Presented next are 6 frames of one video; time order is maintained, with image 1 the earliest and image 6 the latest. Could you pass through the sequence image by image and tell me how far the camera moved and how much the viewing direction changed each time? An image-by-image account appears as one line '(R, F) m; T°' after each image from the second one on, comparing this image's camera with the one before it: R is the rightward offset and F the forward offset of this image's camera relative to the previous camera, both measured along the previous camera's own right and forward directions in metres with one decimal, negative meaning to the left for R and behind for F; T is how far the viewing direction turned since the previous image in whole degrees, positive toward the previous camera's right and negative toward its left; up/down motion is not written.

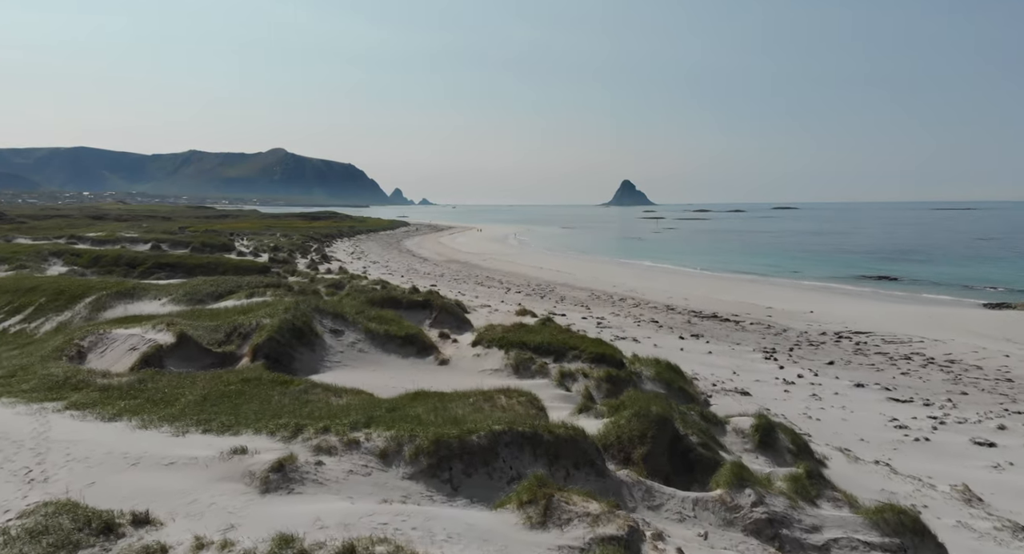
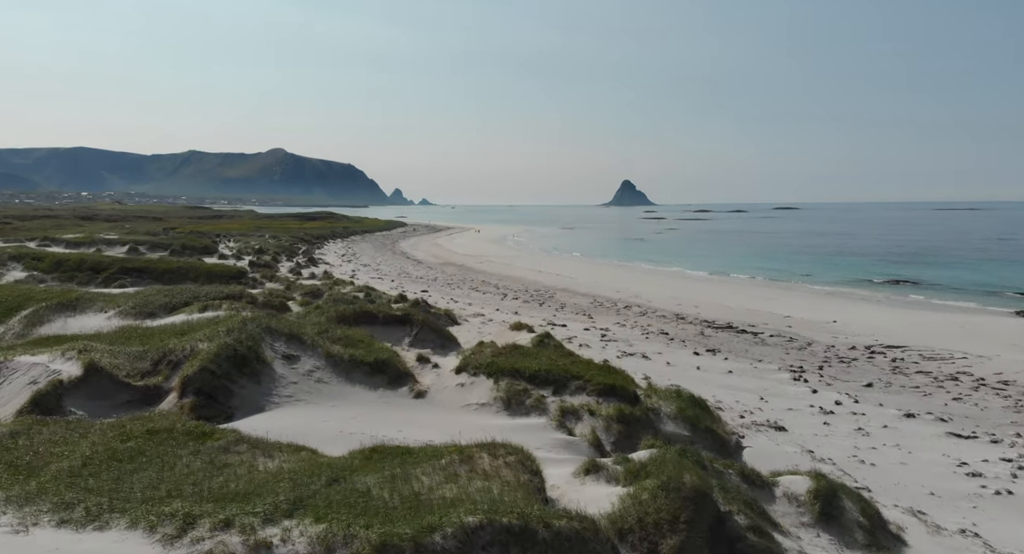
(+0.2, +2.4) m; 0°
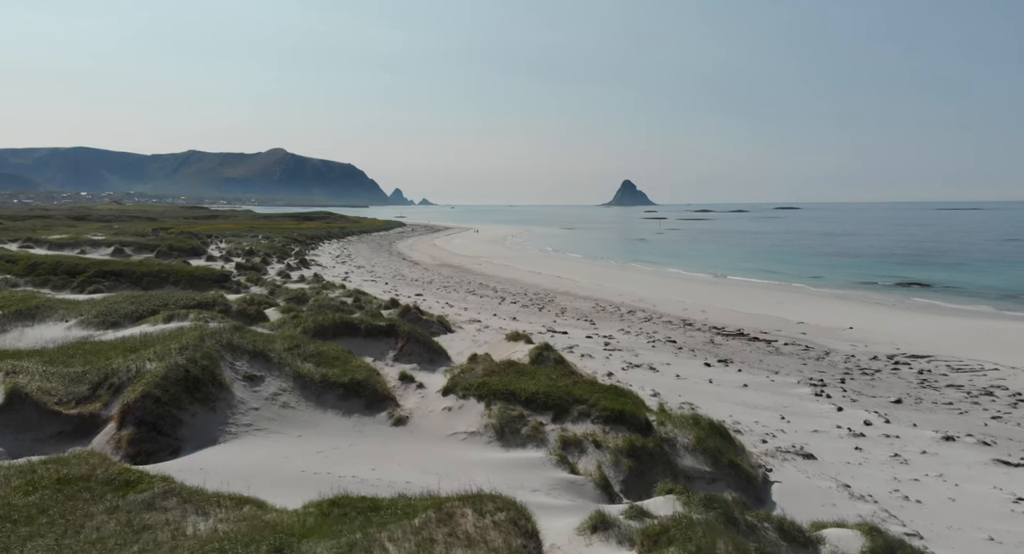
(+0.1, +1.5) m; 0°
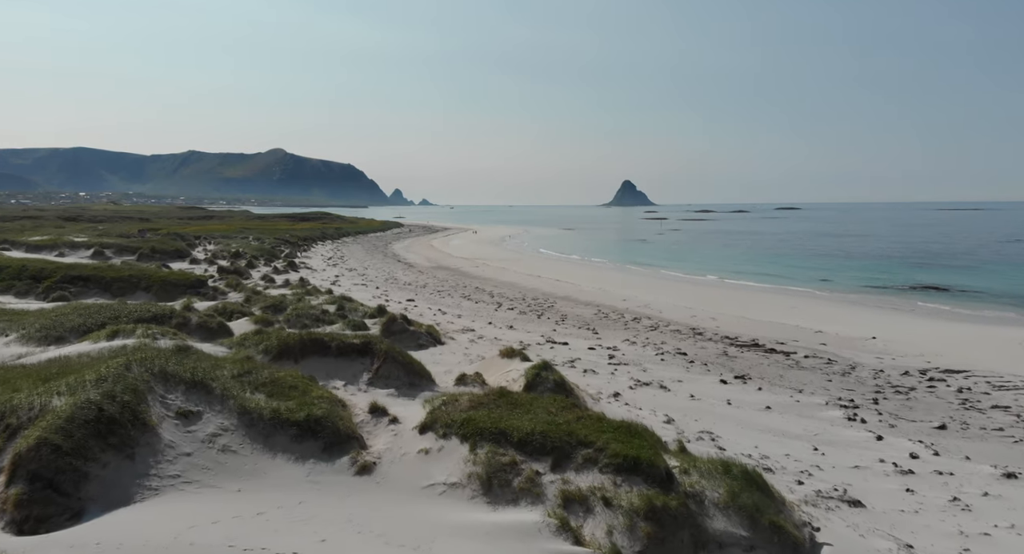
(+0.1, +1.8) m; 0°
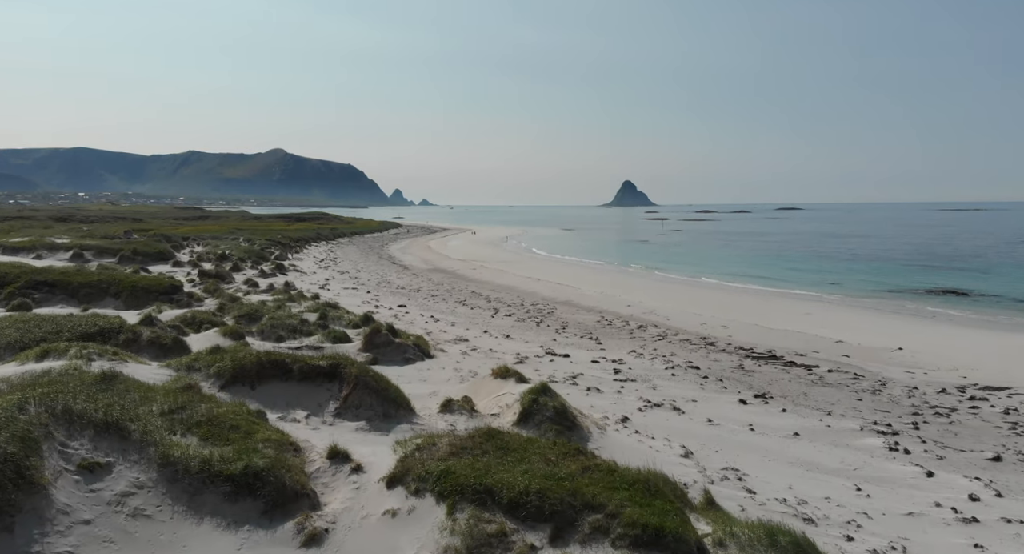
(+0.1, +1.8) m; 0°
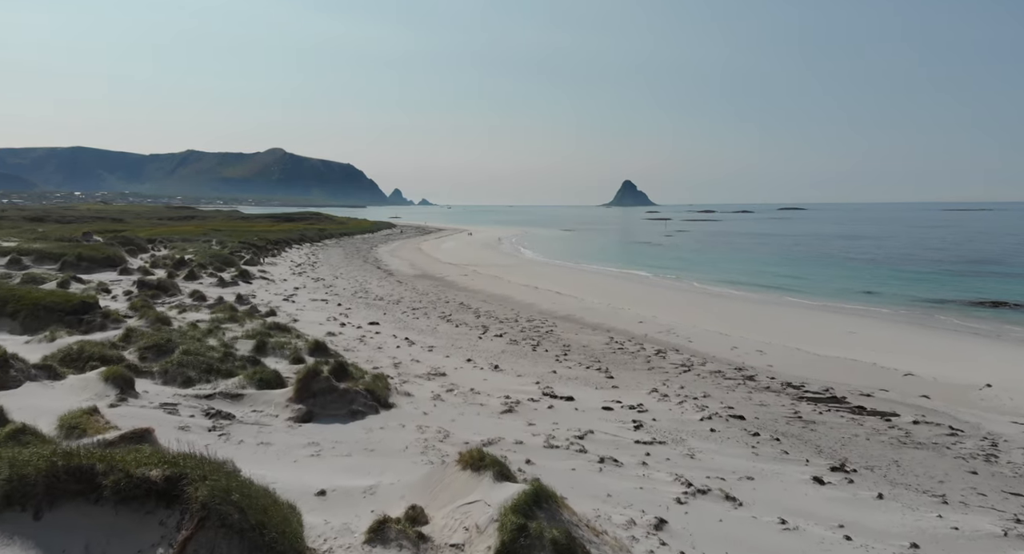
(+0.3, +4.4) m; 0°
